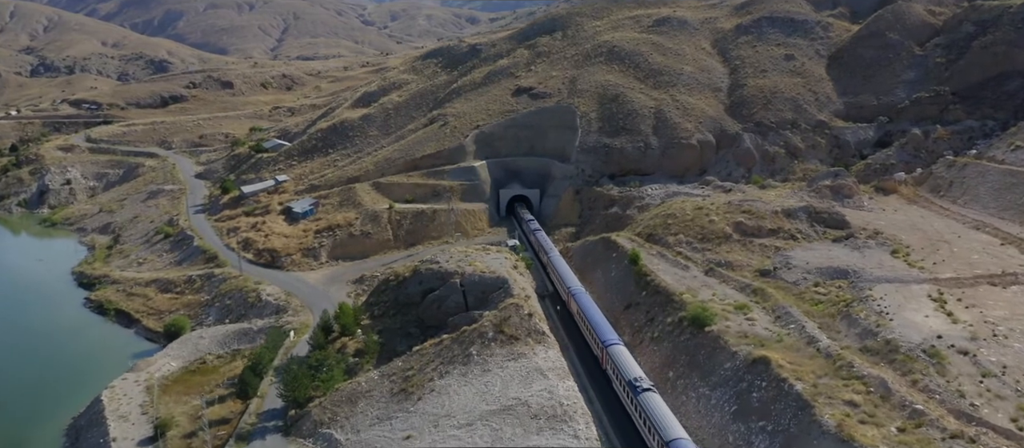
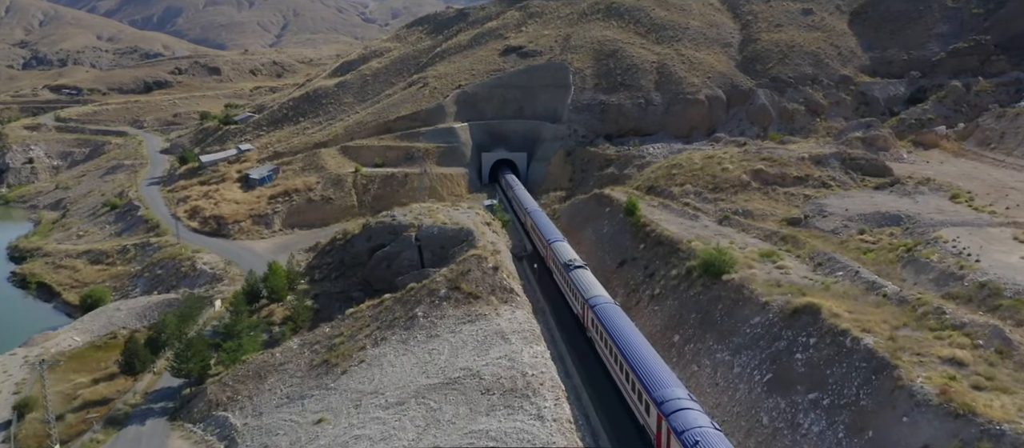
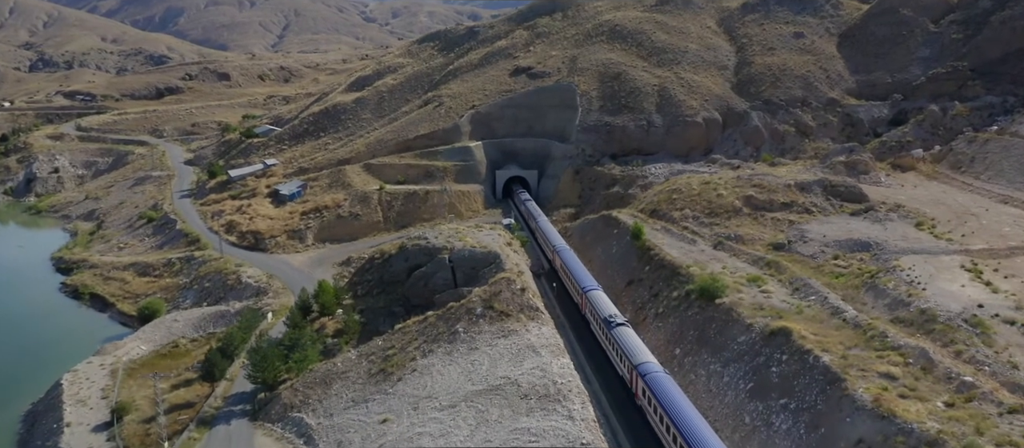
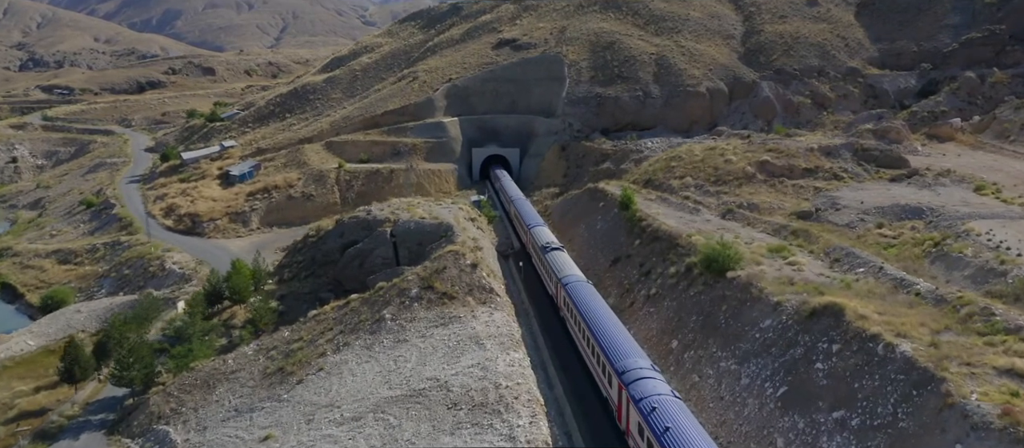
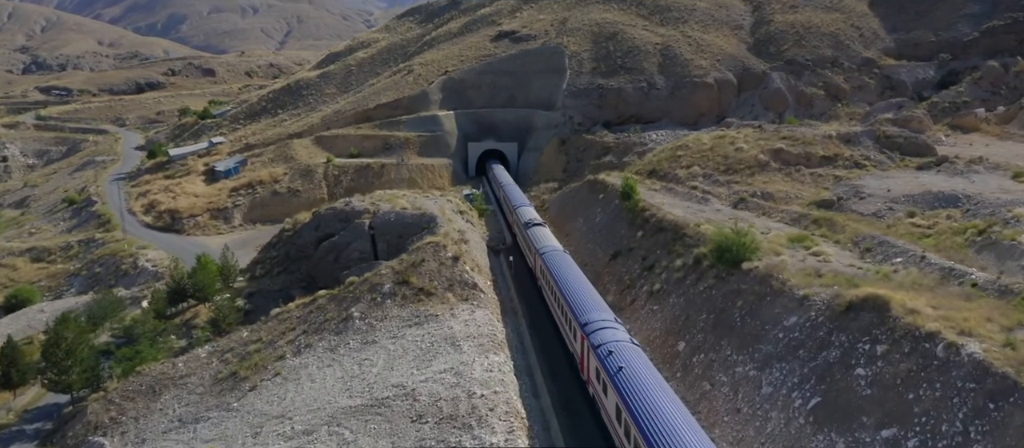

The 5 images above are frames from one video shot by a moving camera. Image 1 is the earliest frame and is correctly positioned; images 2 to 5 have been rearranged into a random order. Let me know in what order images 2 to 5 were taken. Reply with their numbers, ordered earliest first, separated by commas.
3, 2, 4, 5
